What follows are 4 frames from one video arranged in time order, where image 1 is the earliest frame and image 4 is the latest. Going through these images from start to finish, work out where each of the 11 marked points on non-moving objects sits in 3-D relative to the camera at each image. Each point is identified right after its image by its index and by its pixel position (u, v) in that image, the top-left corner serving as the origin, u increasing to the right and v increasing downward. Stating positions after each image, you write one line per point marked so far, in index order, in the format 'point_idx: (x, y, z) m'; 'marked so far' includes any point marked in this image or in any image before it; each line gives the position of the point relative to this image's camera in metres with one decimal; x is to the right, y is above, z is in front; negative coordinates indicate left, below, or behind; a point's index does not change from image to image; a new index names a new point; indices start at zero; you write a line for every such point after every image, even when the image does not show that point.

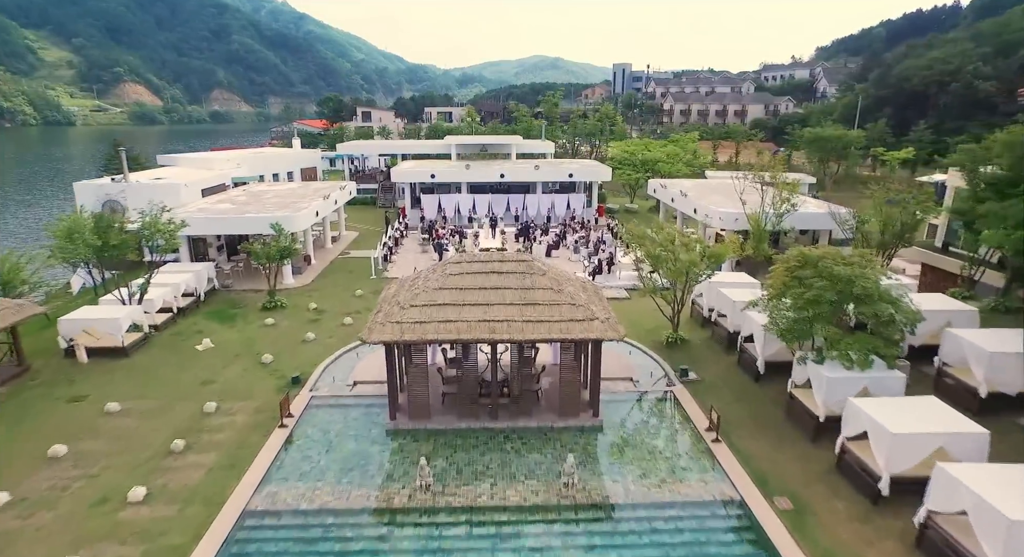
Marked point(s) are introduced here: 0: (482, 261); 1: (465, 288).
0: (-0.8, +0.5, +14.4) m
1: (-1.2, -0.2, +13.5) m
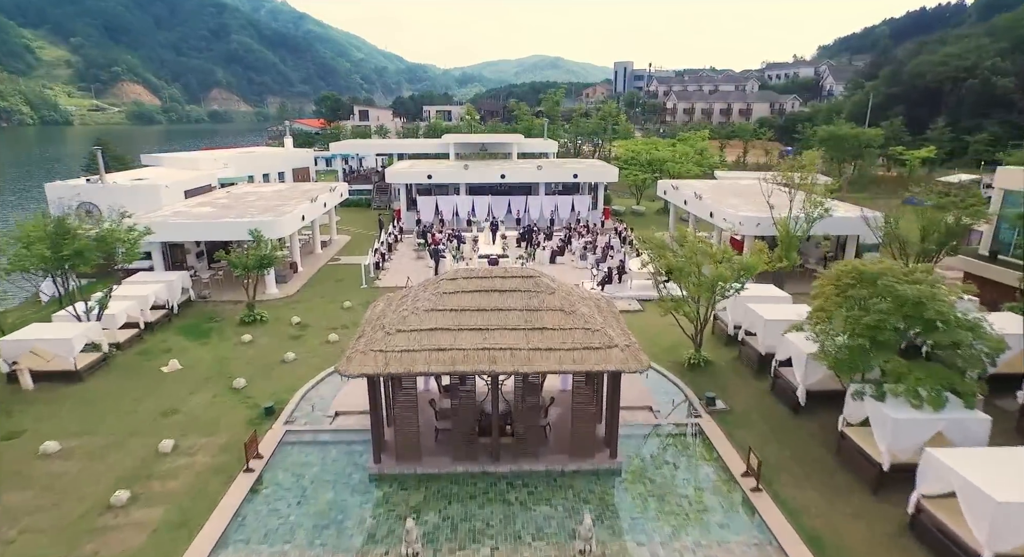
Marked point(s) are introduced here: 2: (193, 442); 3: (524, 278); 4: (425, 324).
0: (-0.7, 0.0, +12.5) m
1: (-1.1, -0.7, +11.6) m
2: (-7.6, -3.9, +12.5) m
3: (+0.3, 0.0, +12.4) m
4: (-1.9, -1.0, +11.2) m
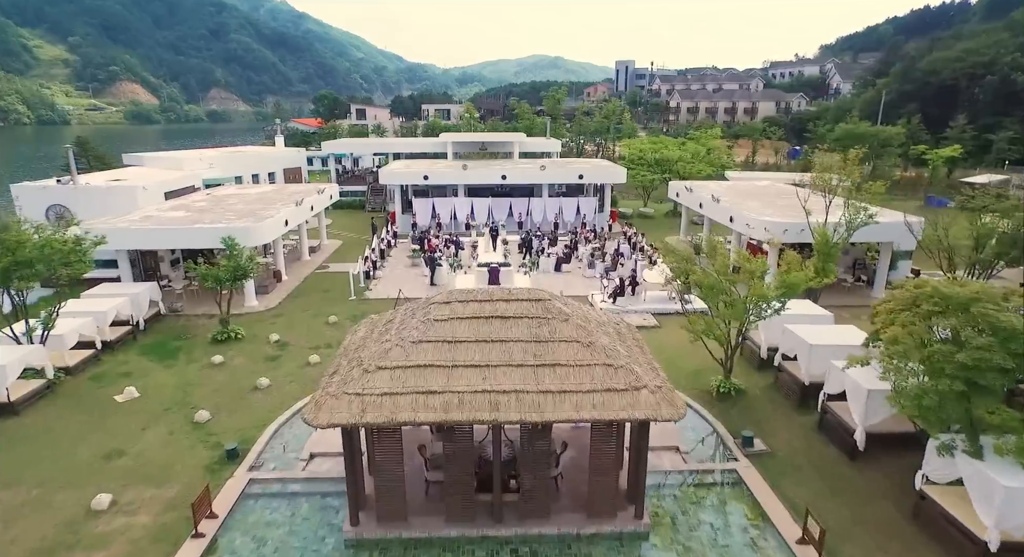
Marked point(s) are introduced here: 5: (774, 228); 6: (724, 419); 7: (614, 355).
0: (-0.6, -0.4, +10.5) m
1: (-1.0, -1.1, +9.6) m
2: (-7.5, -4.3, +10.5) m
3: (+0.4, -0.4, +10.4) m
4: (-1.8, -1.4, +9.2) m
5: (+9.9, +1.9, +19.8) m
6: (+5.3, -3.5, +13.0) m
7: (+1.8, -1.4, +9.4) m
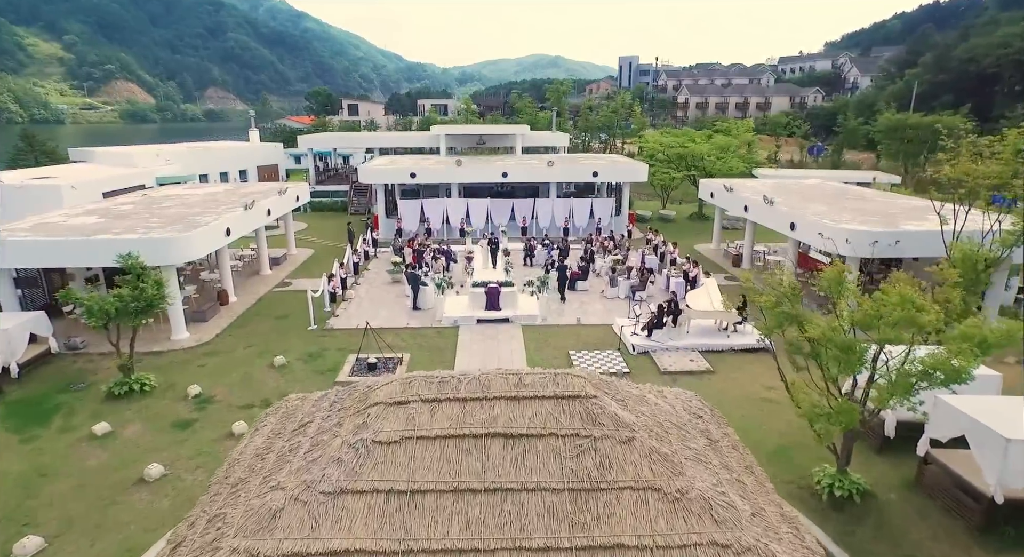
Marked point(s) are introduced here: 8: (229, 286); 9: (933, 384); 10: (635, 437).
0: (-0.5, -1.2, +5.7) m
1: (-0.9, -1.9, +4.8) m
2: (-7.4, -5.1, +5.7) m
3: (+0.5, -1.2, +5.6) m
4: (-1.6, -2.2, +4.5) m
5: (+10.0, +1.1, +15.0) m
6: (+5.4, -4.3, +8.2) m
7: (+2.0, -2.2, +4.6) m
8: (-10.5, -0.2, +19.4) m
9: (+6.6, -1.4, +8.1) m
10: (+1.3, -1.5, +5.3) m
